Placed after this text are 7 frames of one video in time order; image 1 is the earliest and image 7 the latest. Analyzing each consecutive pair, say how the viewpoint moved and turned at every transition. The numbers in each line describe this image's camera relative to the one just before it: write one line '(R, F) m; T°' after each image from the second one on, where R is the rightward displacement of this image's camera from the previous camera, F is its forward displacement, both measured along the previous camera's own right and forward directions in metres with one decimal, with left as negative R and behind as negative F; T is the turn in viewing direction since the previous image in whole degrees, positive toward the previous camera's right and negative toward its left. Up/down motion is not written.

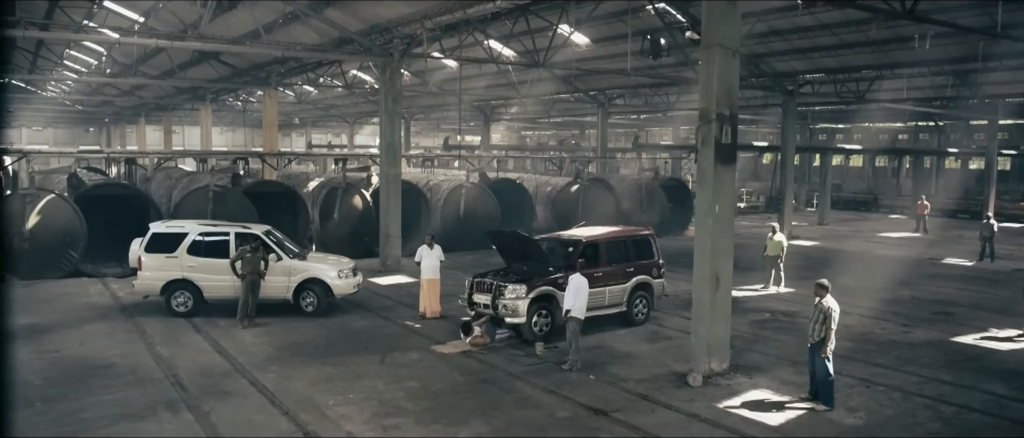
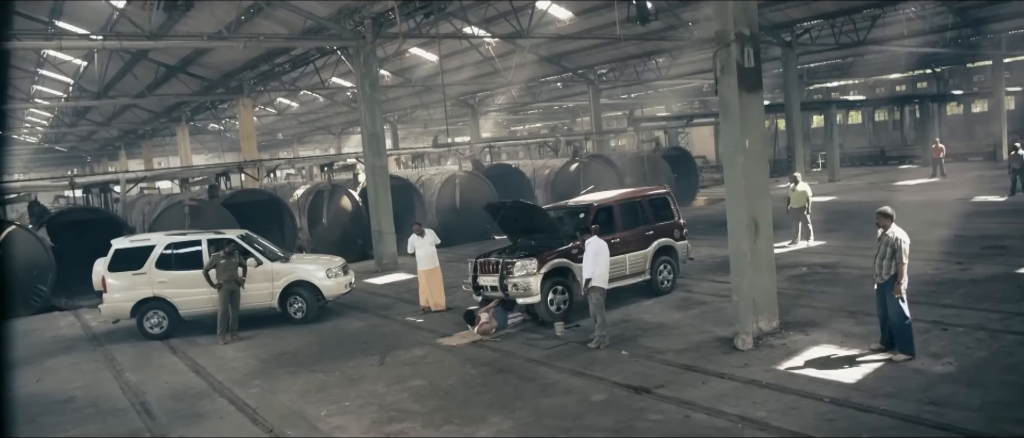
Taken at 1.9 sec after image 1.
(-0.1, +1.3) m; 0°
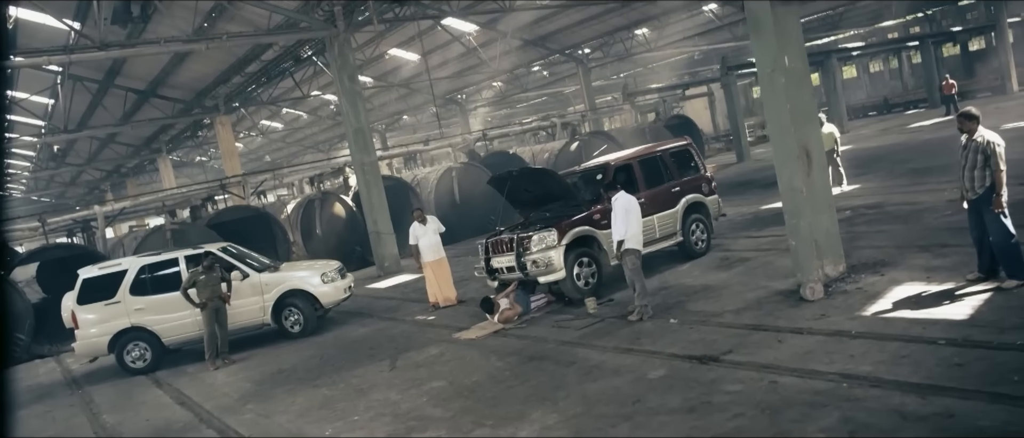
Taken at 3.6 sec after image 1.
(-0.2, +1.3) m; 0°
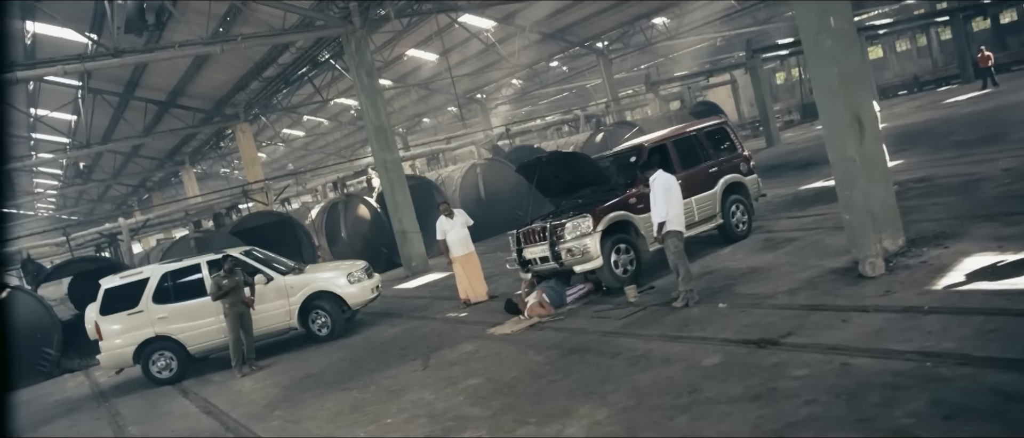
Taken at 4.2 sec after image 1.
(-0.1, +0.4) m; -2°
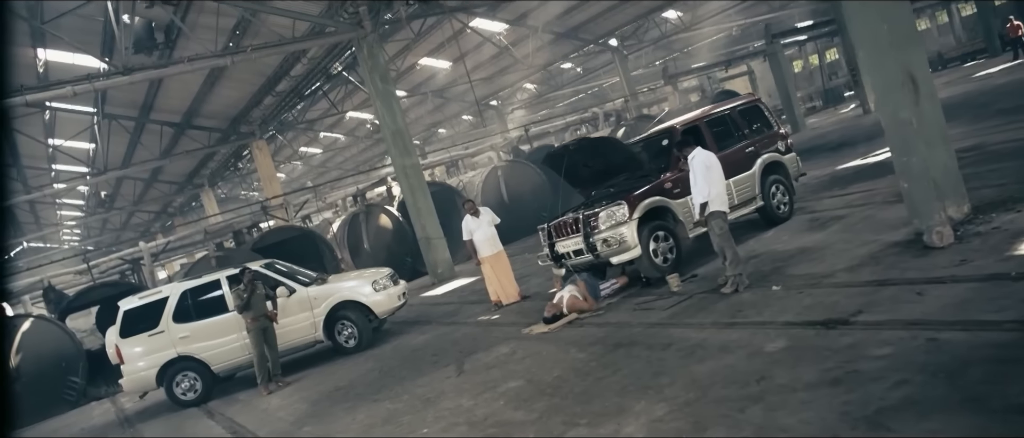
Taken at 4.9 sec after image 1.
(-0.1, +0.4) m; -2°
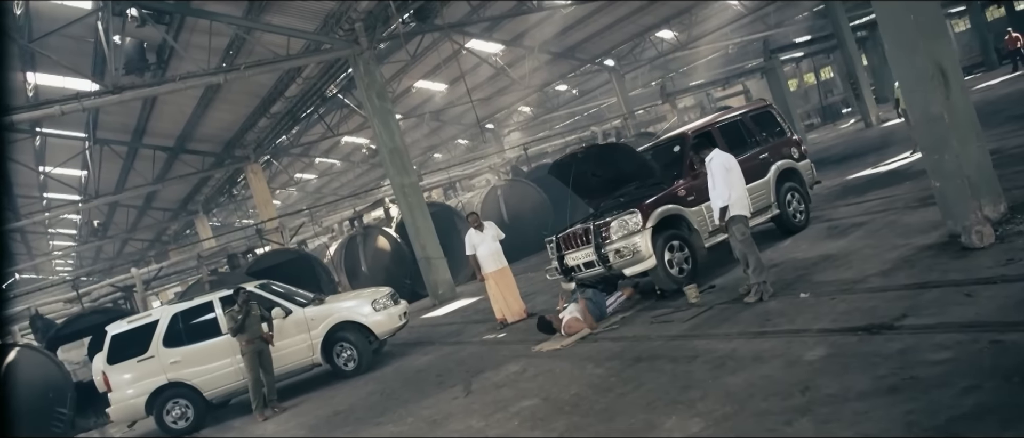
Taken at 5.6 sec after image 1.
(-0.1, +0.4) m; 0°
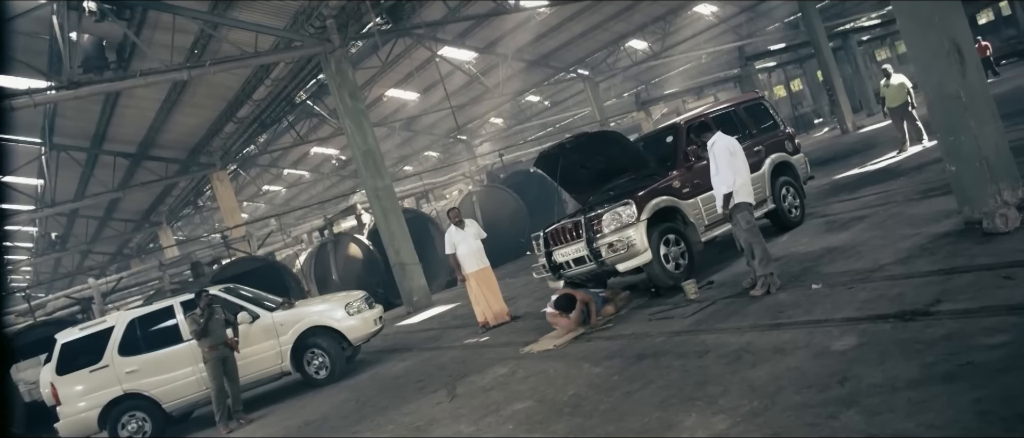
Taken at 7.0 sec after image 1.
(-0.1, +0.5) m; +2°
